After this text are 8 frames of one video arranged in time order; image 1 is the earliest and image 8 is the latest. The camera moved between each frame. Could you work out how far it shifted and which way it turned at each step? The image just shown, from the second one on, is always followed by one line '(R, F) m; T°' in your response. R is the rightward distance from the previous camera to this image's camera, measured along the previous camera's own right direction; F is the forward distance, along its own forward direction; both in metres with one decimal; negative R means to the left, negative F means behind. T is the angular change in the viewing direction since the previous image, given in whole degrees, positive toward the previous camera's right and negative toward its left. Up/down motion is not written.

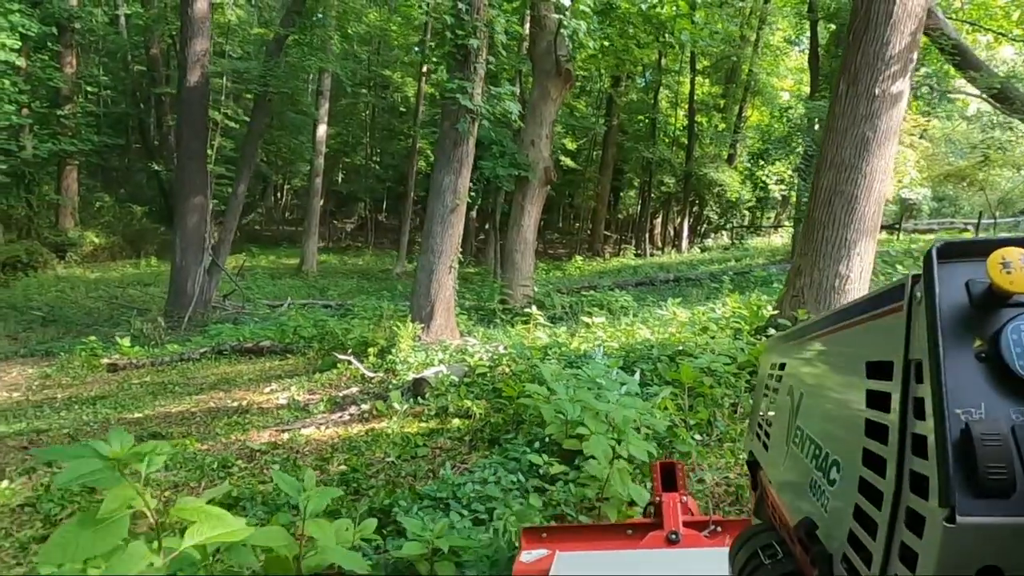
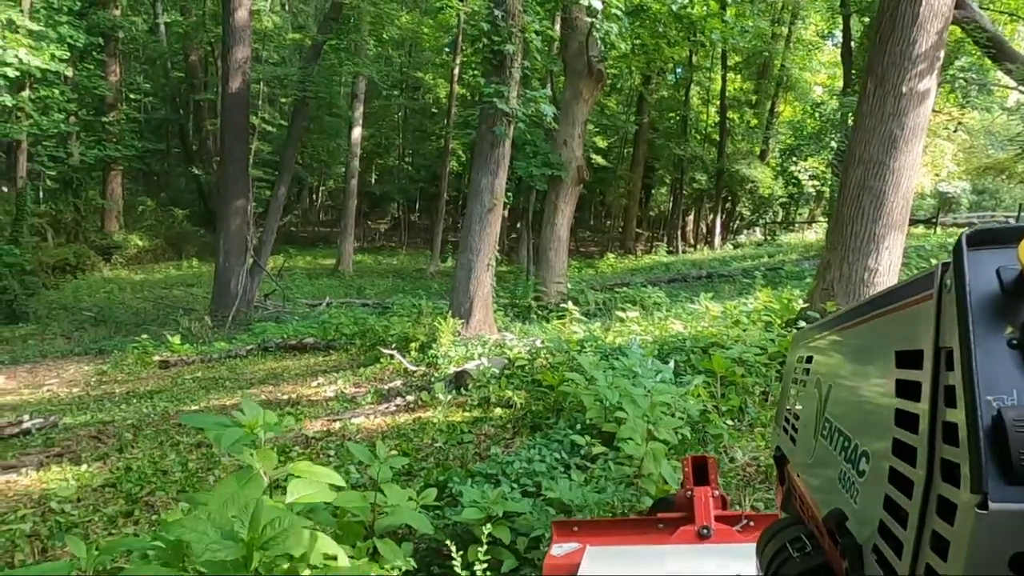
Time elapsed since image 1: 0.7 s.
(0.0, -0.3) m; -2°
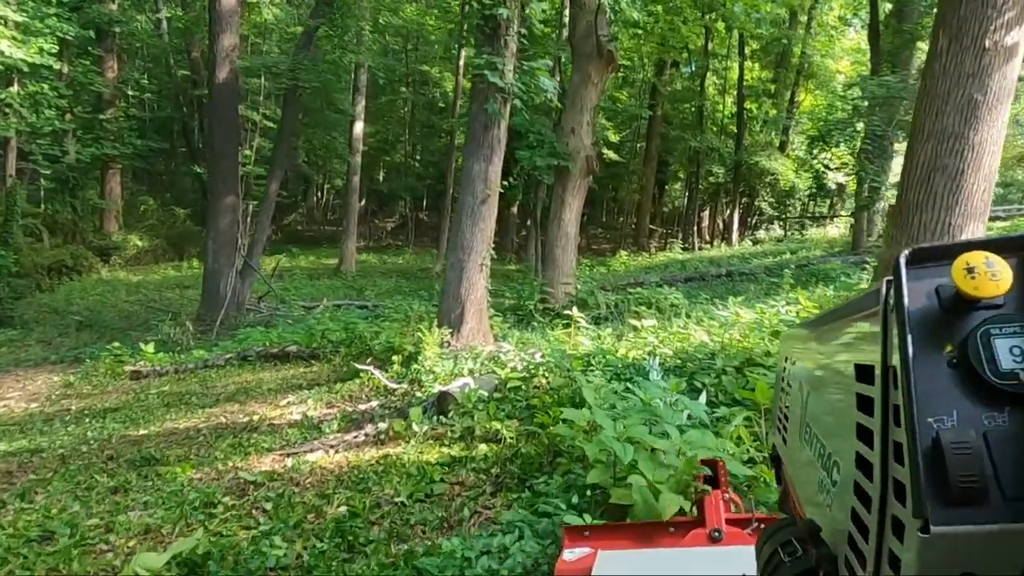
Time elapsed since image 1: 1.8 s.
(+0.1, +1.0) m; -1°
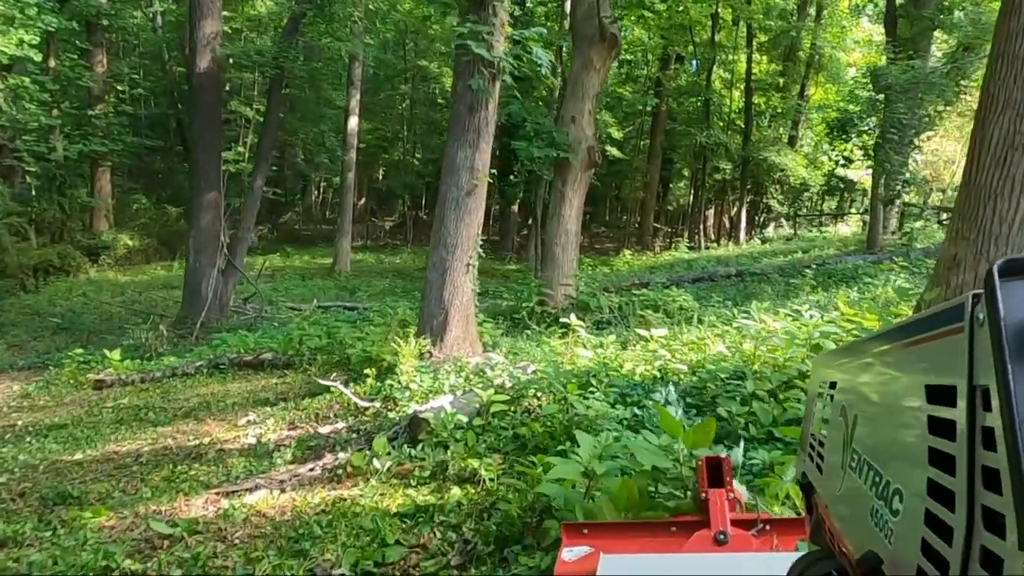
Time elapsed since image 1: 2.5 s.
(+0.1, +0.8) m; 0°
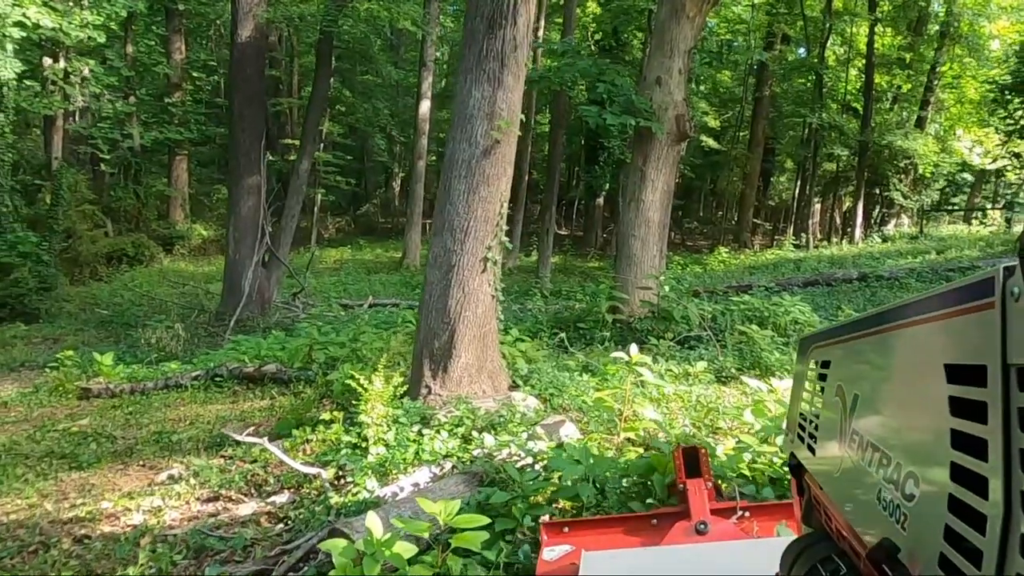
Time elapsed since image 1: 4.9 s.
(+0.3, +2.1) m; -7°
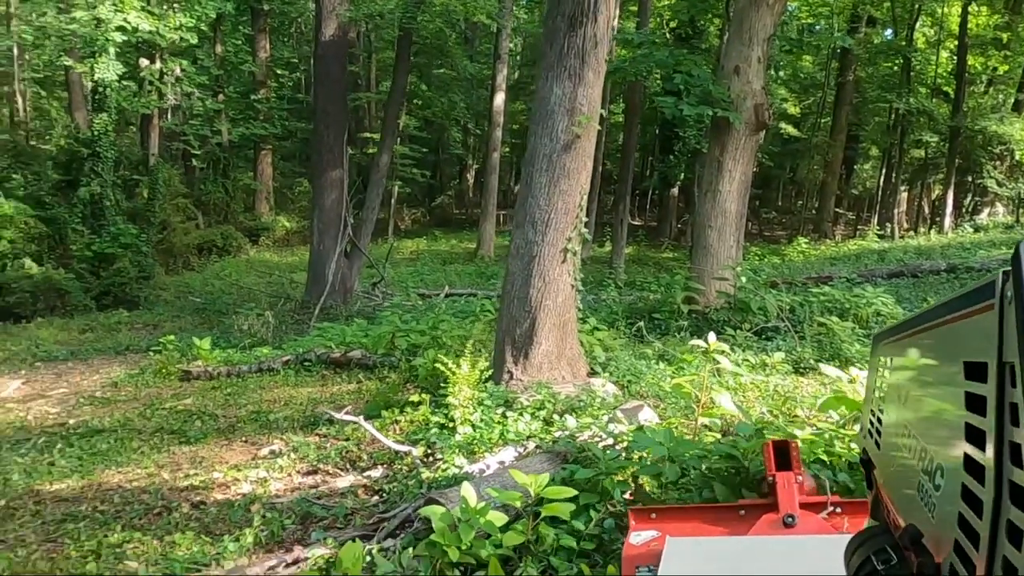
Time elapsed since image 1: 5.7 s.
(0.0, -0.2) m; -5°
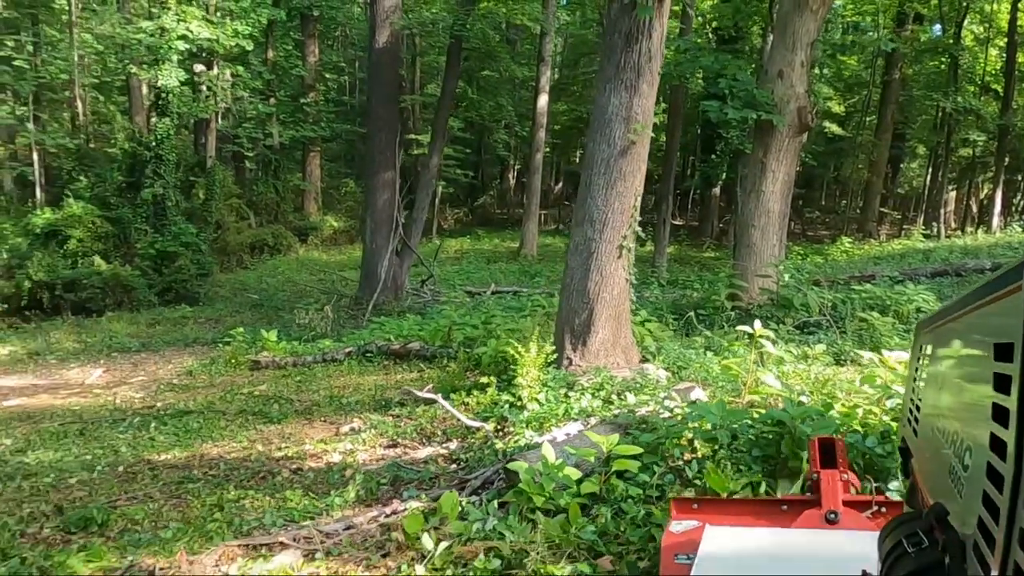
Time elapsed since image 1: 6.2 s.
(-0.1, -0.4) m; -3°
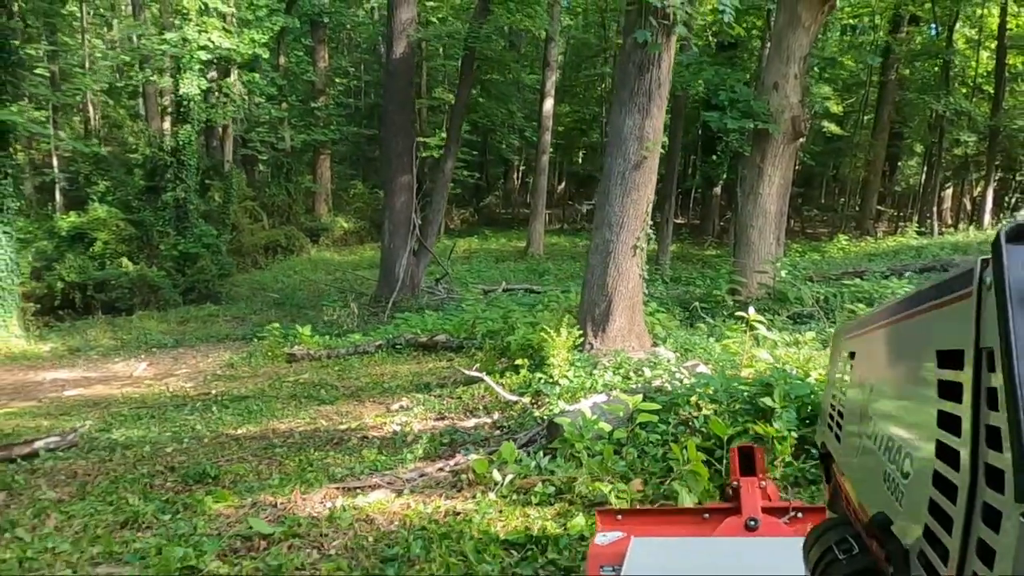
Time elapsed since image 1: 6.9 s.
(-0.2, -0.8) m; 0°
